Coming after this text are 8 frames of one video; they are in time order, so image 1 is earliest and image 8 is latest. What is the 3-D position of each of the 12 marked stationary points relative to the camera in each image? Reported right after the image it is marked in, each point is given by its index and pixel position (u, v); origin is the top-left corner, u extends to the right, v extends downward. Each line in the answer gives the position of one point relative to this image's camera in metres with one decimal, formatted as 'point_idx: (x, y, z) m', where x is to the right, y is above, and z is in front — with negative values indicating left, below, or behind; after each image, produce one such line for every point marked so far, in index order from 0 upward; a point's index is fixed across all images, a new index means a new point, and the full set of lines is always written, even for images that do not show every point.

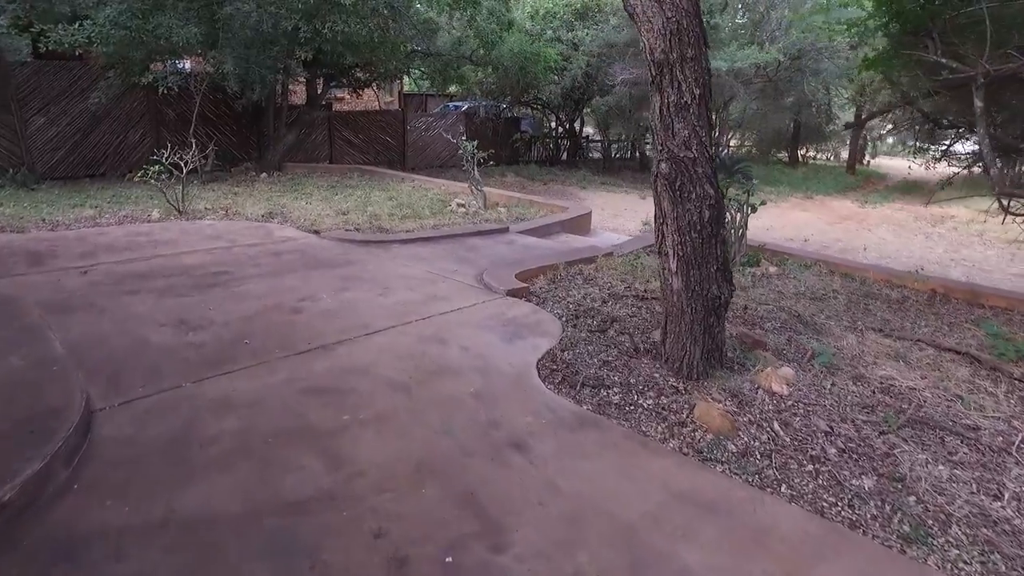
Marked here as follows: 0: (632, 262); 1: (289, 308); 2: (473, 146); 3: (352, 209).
0: (+0.9, +0.2, +5.1) m
1: (-1.2, -0.1, +3.4) m
2: (-0.4, +1.6, +7.2) m
3: (-1.6, +0.8, +6.5) m
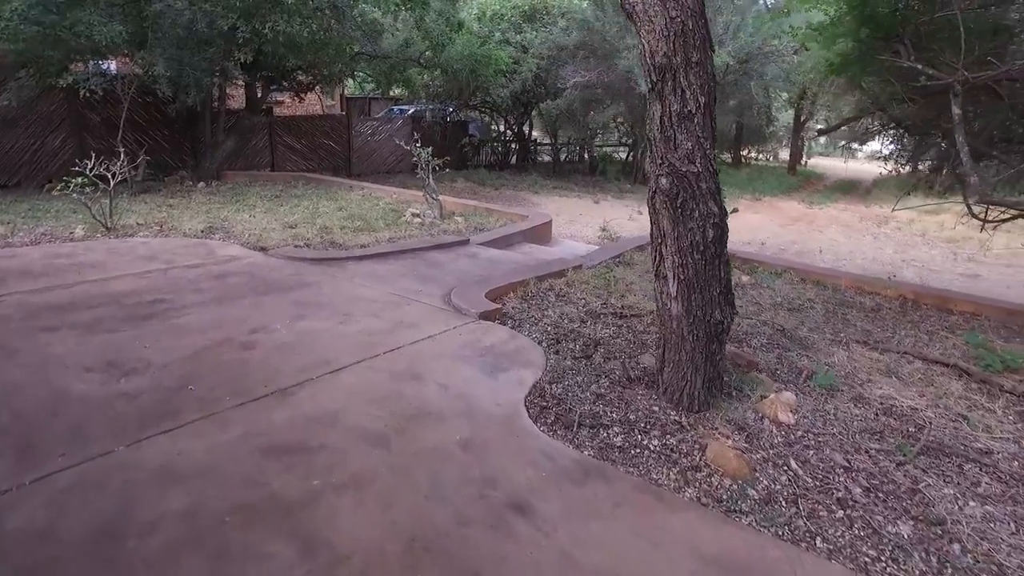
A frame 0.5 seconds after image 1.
0: (+0.7, +0.1, +4.8) m
1: (-1.3, -0.3, +3.0) m
2: (-0.9, +1.5, +6.9) m
3: (-2.0, +0.6, +6.1) m
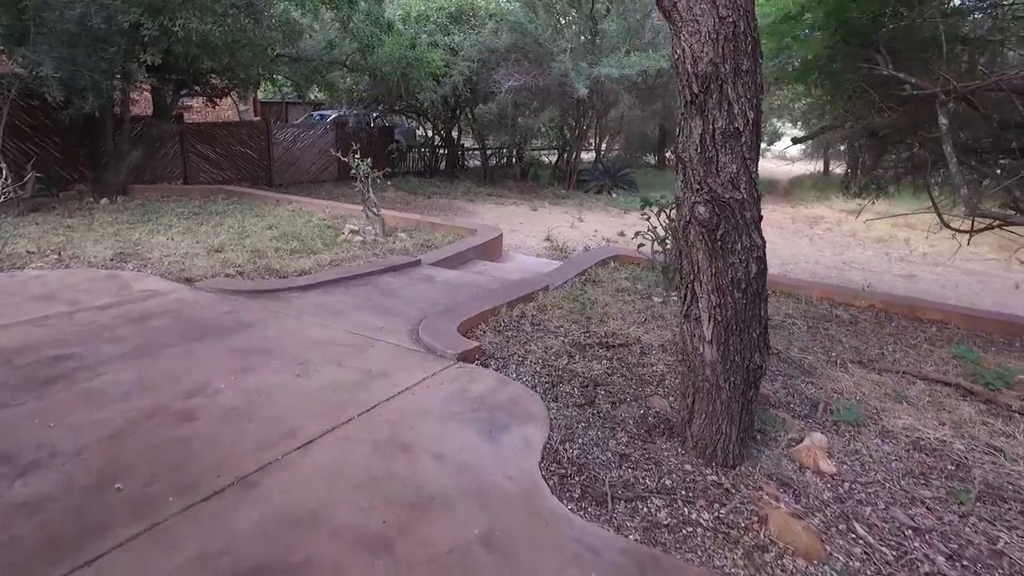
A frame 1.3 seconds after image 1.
0: (+0.4, -0.1, +4.5) m
1: (-1.3, -0.5, +2.4) m
2: (-1.4, +1.2, +6.4) m
3: (-2.4, +0.4, +5.4) m
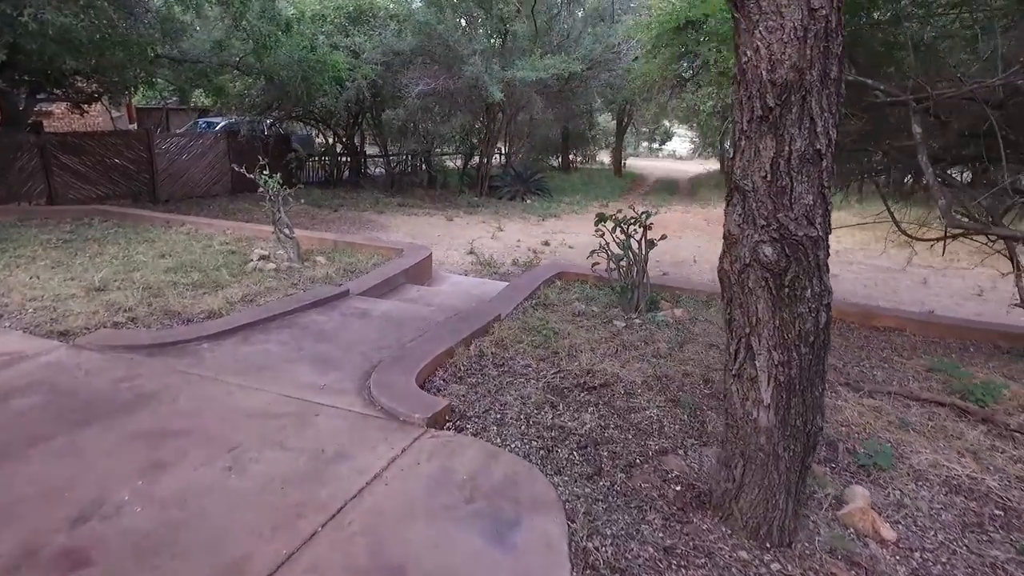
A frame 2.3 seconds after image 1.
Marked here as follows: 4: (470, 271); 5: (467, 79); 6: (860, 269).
0: (+0.1, -0.2, +4.0) m
1: (-1.2, -0.7, +1.7) m
2: (-2.1, +1.0, +5.6) m
3: (-2.8, 0.0, +4.5) m
4: (-0.5, +0.2, +7.1) m
5: (-0.7, +3.4, +10.3) m
6: (+4.5, +0.2, +8.3) m
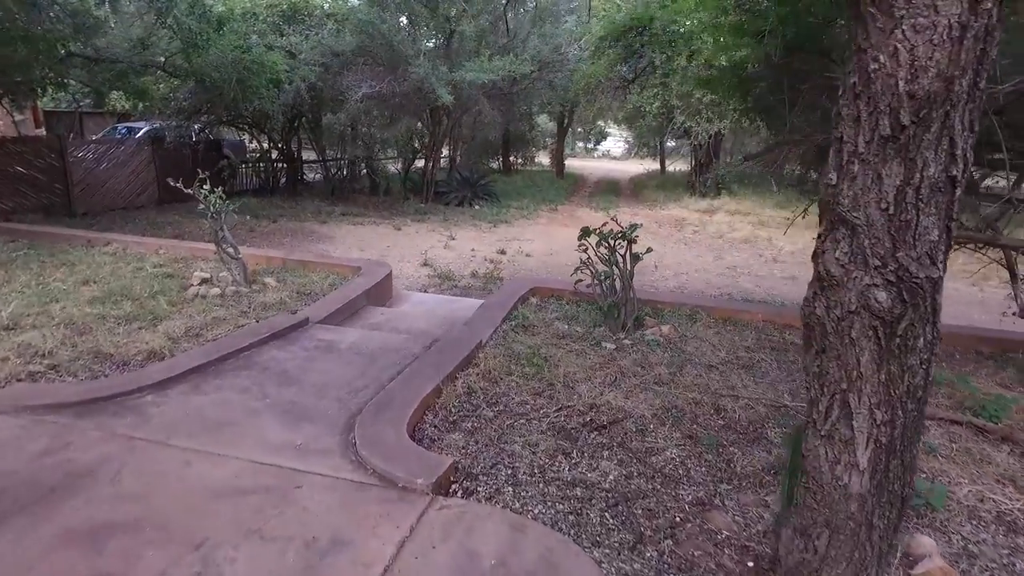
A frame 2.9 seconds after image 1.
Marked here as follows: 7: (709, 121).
0: (+0.1, -0.4, +3.7) m
1: (-1.1, -0.9, +1.3) m
2: (-2.3, +0.7, +5.0) m
3: (-3.0, -0.2, +3.9) m
4: (-0.9, 0.0, +6.7) m
5: (-1.5, +3.2, +9.9) m
6: (+3.9, +0.2, +8.4) m
7: (+4.0, +3.4, +13.2) m
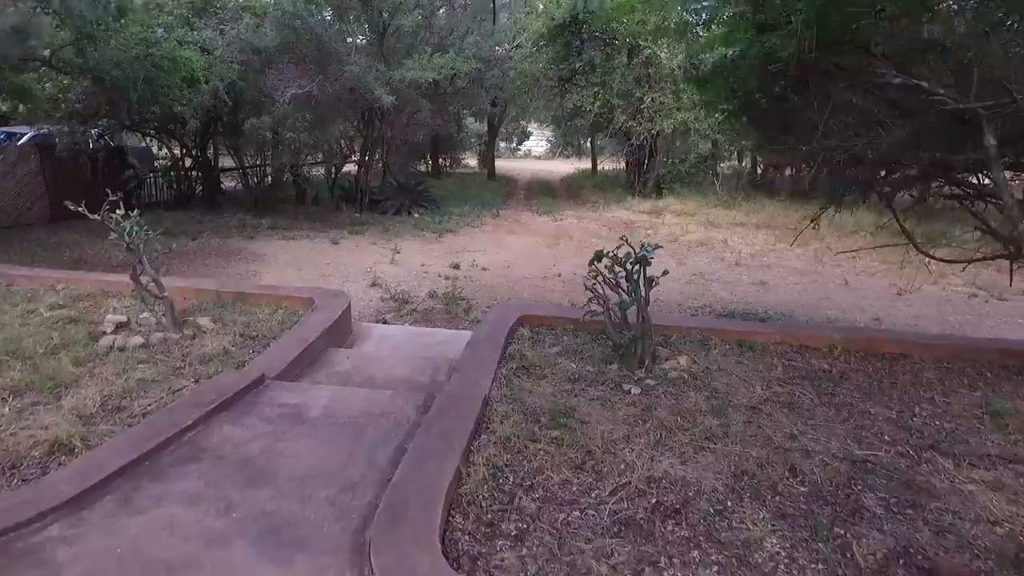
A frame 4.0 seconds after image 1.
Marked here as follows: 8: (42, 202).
0: (+0.1, -0.6, +3.1) m
1: (-0.7, -1.1, +0.5) m
2: (-2.4, +0.5, +4.1) m
3: (-2.9, -0.5, +2.9) m
4: (-1.2, -0.2, +5.9) m
5: (-2.3, +2.9, +9.0) m
6: (+3.4, +0.2, +8.2) m
7: (+2.8, +3.4, +13.0) m
8: (-6.5, +1.1, +8.8) m
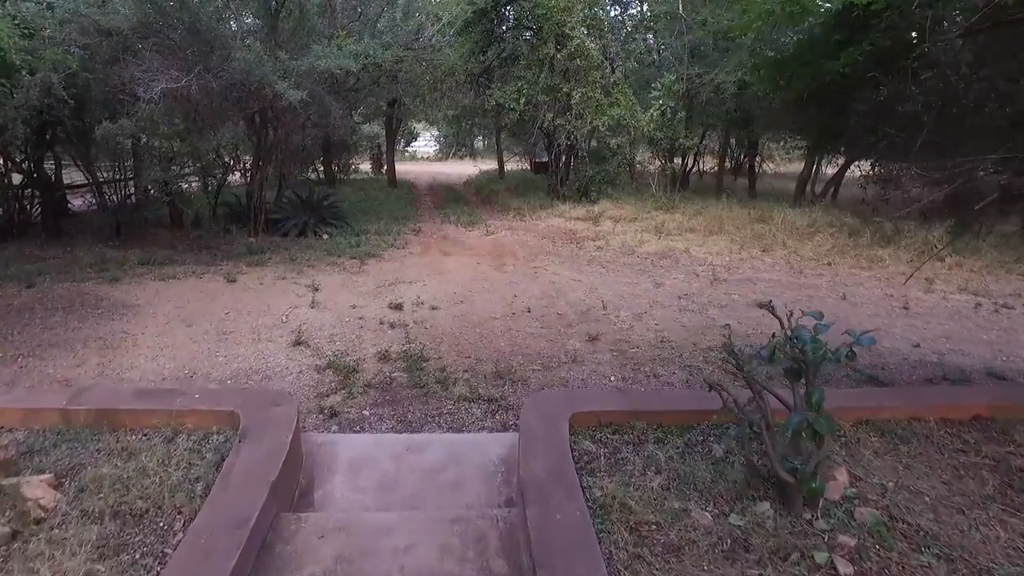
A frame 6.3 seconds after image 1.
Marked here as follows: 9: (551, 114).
0: (+0.6, -0.9, +1.6) m
1: (+0.3, -1.5, -1.0) m
2: (-2.2, -0.1, +2.2) m
3: (-2.4, -1.0, +0.9) m
4: (-1.2, -0.7, +4.2) m
5: (-3.1, +2.4, +7.0) m
6: (+2.9, 0.0, +7.2) m
7: (+1.2, +3.1, +11.8) m
8: (-7.0, +0.4, +6.1) m
9: (+0.7, +3.2, +12.0) m
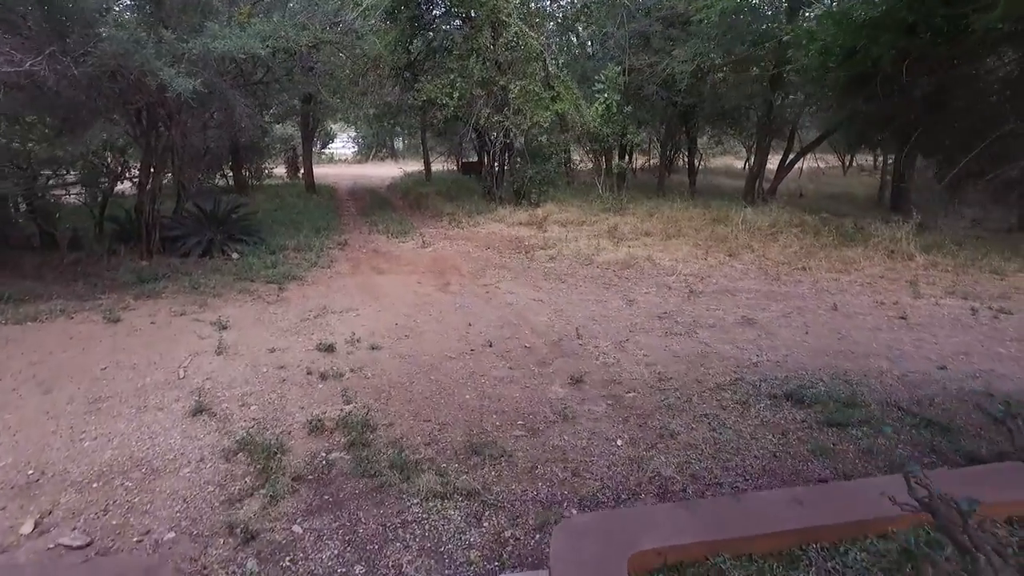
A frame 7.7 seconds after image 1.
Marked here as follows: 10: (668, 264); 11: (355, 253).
0: (+0.8, -1.1, +0.6) m
1: (+0.8, -1.7, -2.0) m
2: (-2.0, -0.4, +0.9) m
3: (-2.1, -1.4, -0.4) m
4: (-1.3, -1.0, +3.0) m
5: (-3.6, +2.0, +5.6) m
6: (+2.4, -0.1, +6.5) m
7: (+0.1, +2.9, +10.8) m
8: (-7.3, -0.1, +4.2) m
9: (-0.4, +3.0, +10.9) m
10: (+1.9, +0.3, +7.9) m
11: (-2.1, +0.5, +8.8) m
